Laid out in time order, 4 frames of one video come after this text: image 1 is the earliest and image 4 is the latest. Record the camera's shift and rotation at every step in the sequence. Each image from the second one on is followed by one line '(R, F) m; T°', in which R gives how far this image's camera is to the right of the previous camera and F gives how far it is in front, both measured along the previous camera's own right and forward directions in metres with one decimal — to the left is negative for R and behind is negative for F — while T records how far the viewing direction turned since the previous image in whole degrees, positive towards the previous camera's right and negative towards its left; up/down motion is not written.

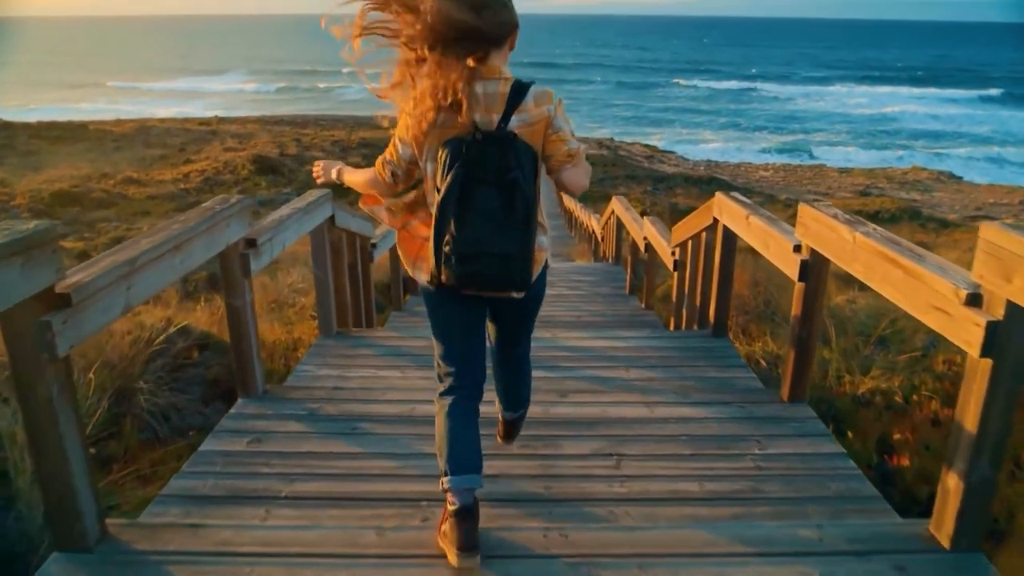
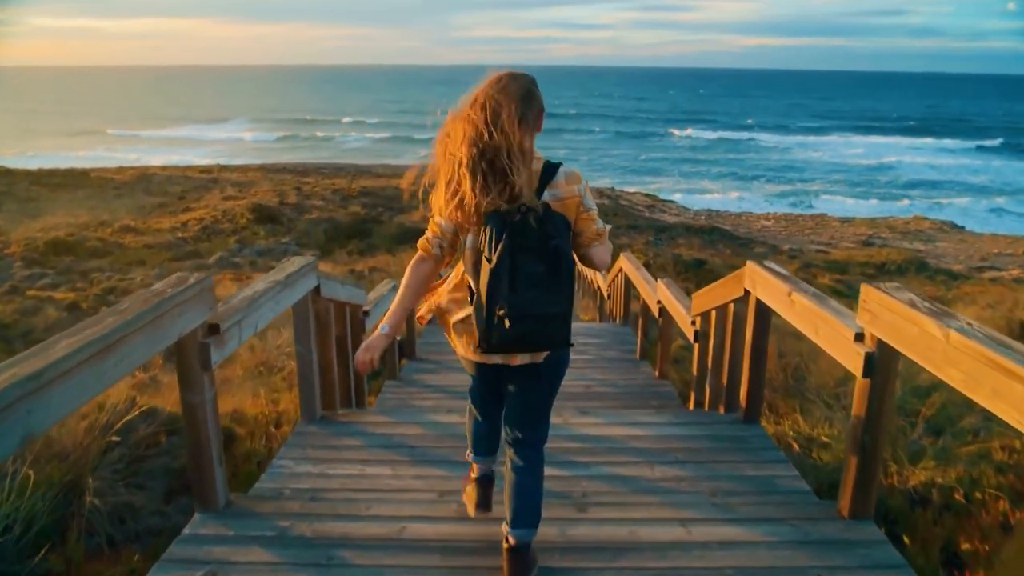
(0.0, +0.4) m; 0°
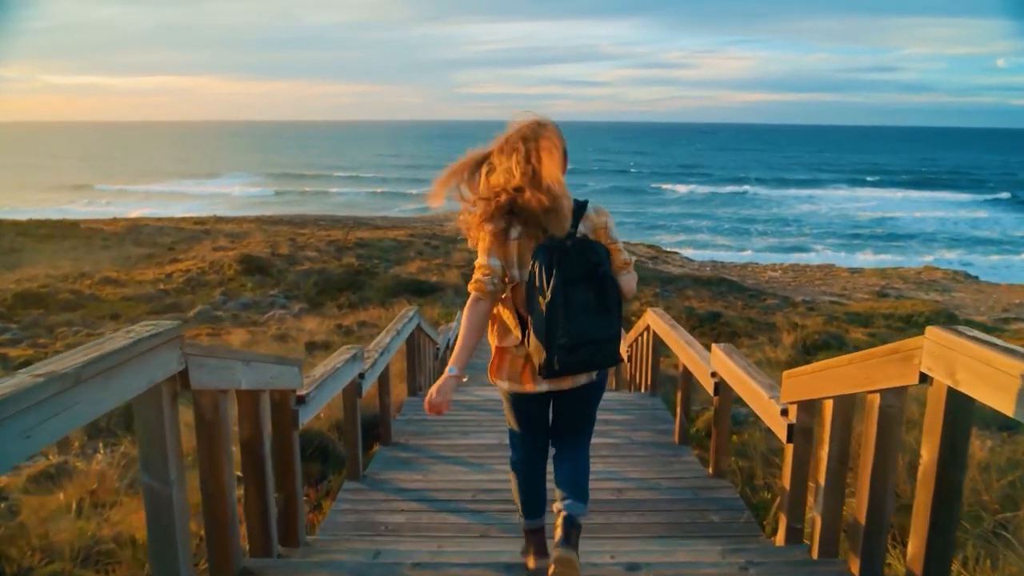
(0.0, +1.4) m; 0°
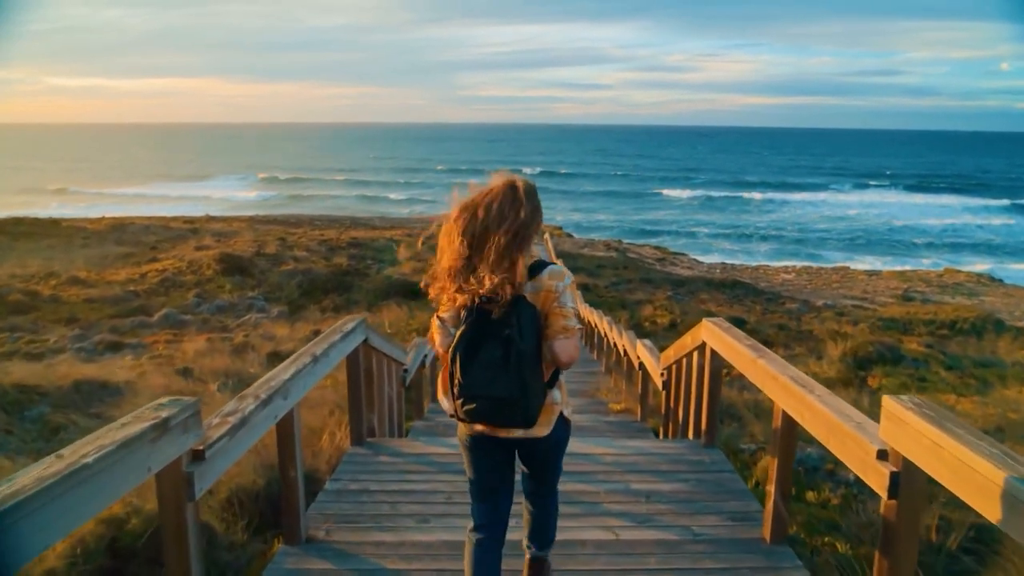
(+0.1, +1.9) m; 0°
